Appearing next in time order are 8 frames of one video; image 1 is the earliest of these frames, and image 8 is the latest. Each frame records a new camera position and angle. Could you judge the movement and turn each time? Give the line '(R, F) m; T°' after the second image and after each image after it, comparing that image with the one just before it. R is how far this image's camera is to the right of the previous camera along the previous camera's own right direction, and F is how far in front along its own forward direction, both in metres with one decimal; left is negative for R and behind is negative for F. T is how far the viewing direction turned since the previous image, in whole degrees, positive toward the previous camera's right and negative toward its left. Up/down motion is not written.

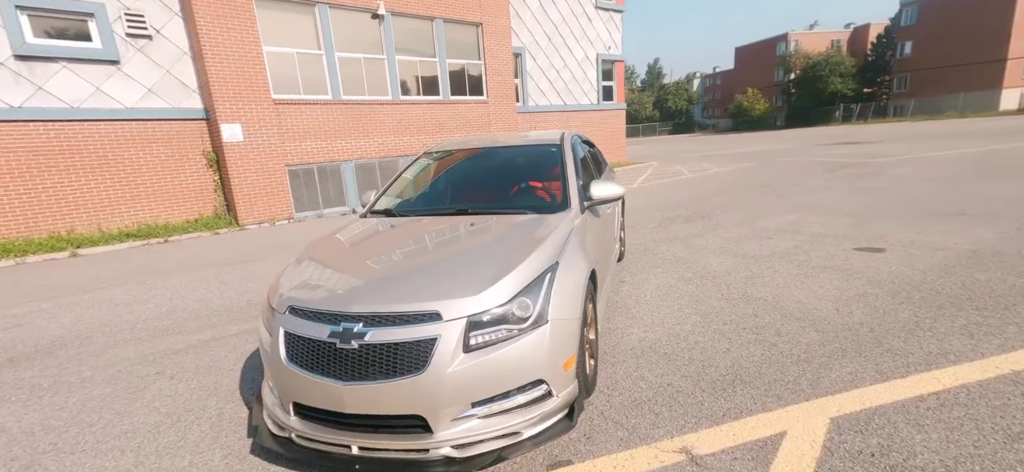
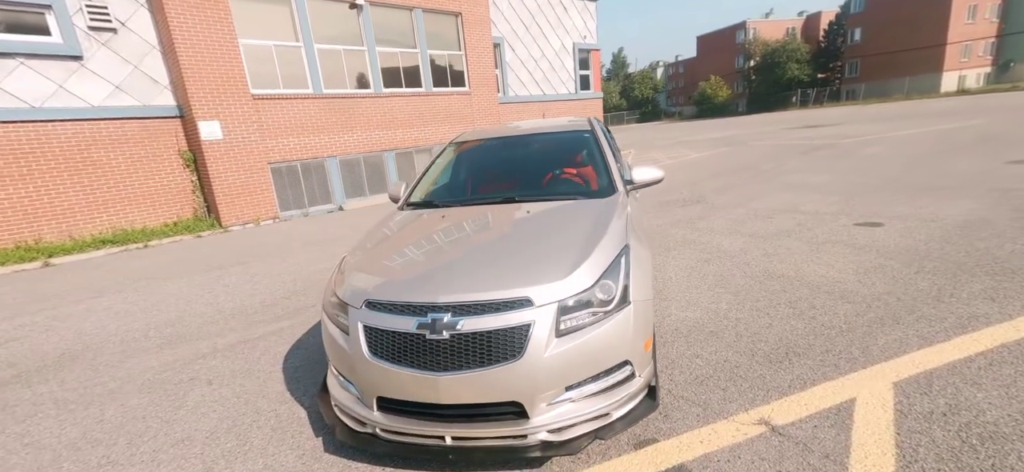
(-0.5, 0.0) m; +3°
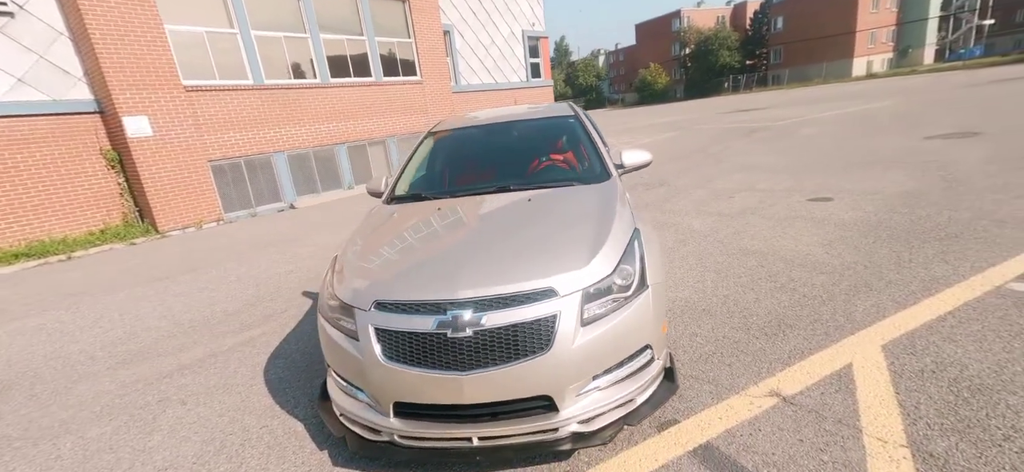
(-0.3, +0.1) m; +6°
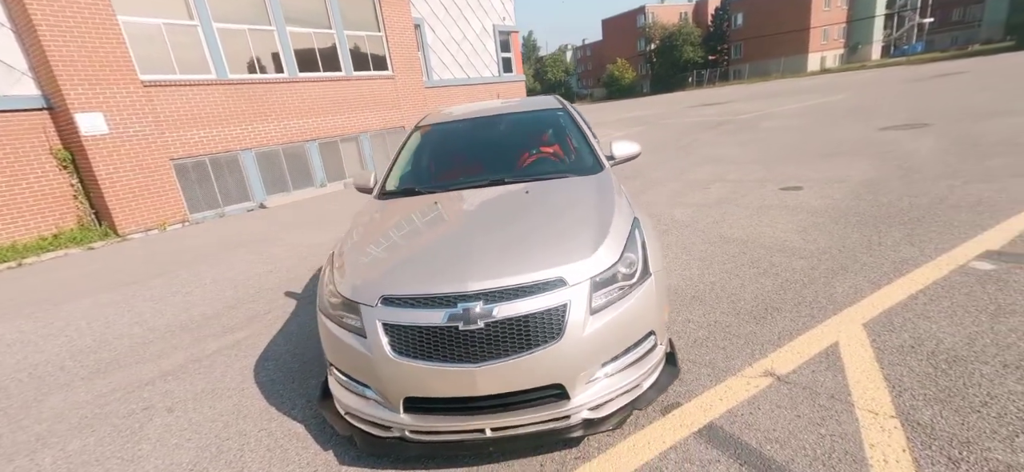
(-0.1, 0.0) m; +3°
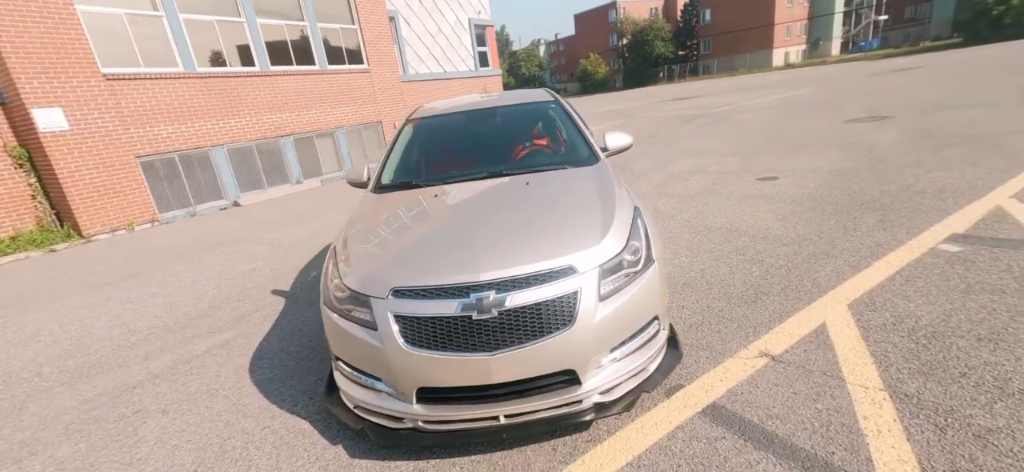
(-0.1, 0.0) m; +3°
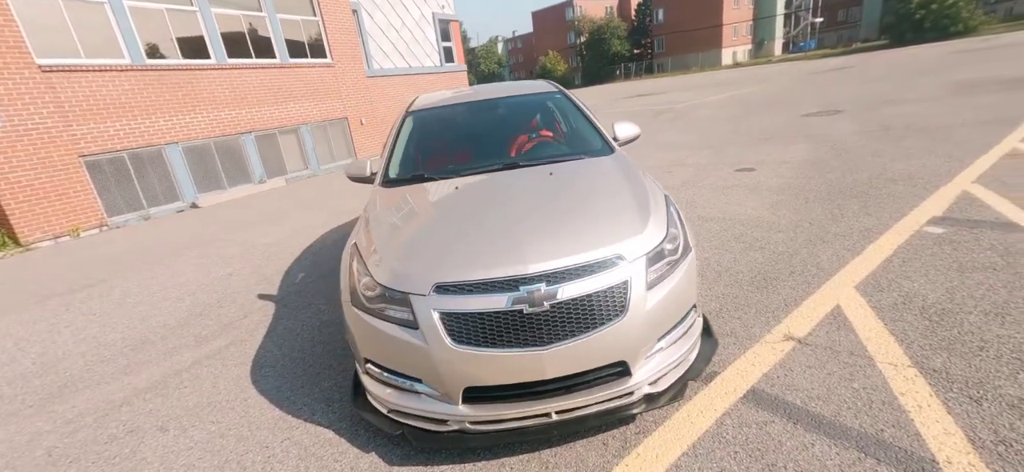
(-0.3, +0.1) m; +5°
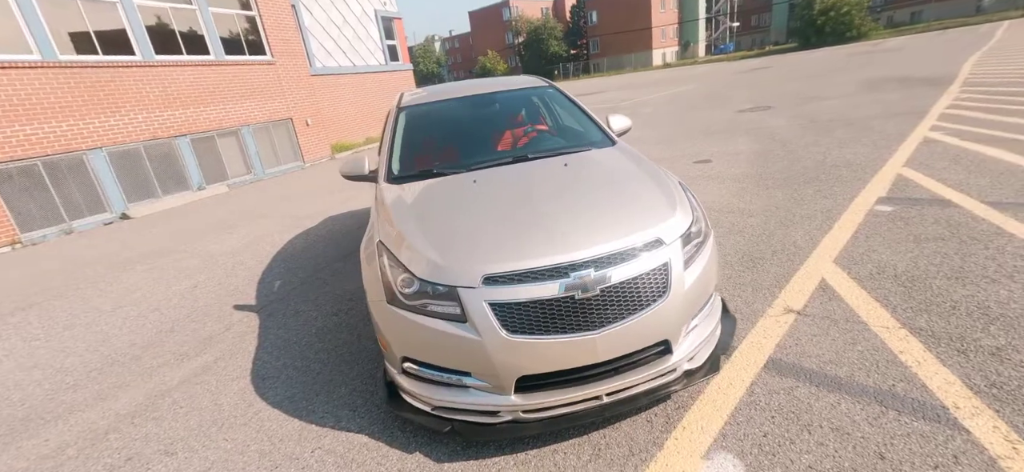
(-0.4, 0.0) m; +7°
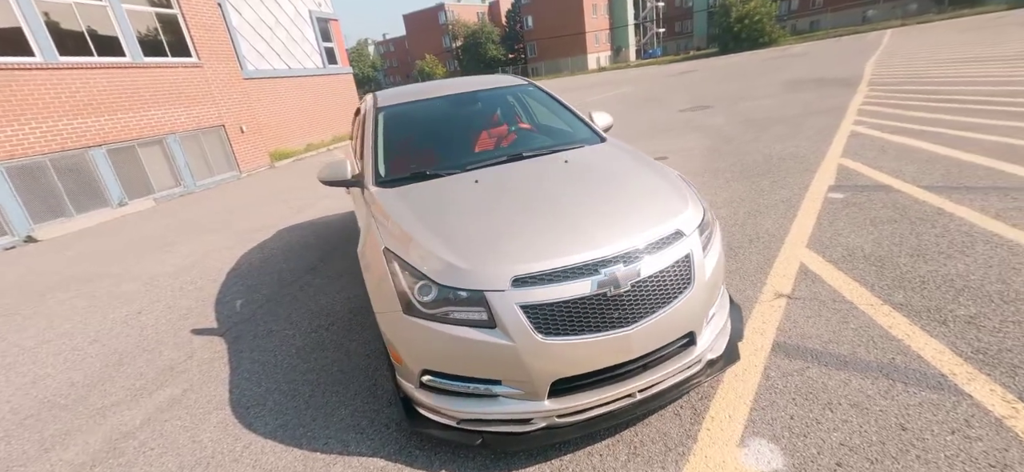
(-0.3, +0.1) m; +7°
